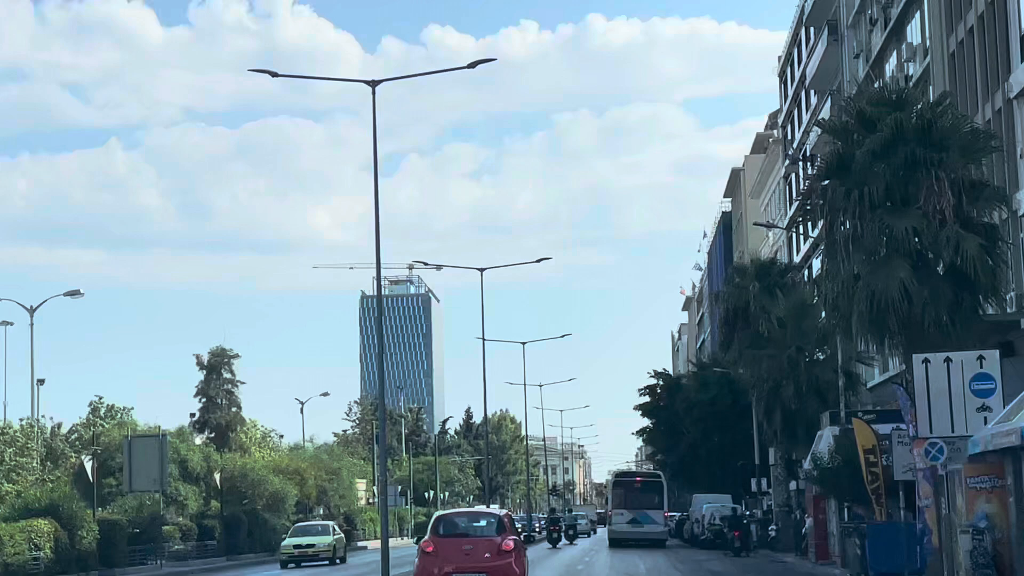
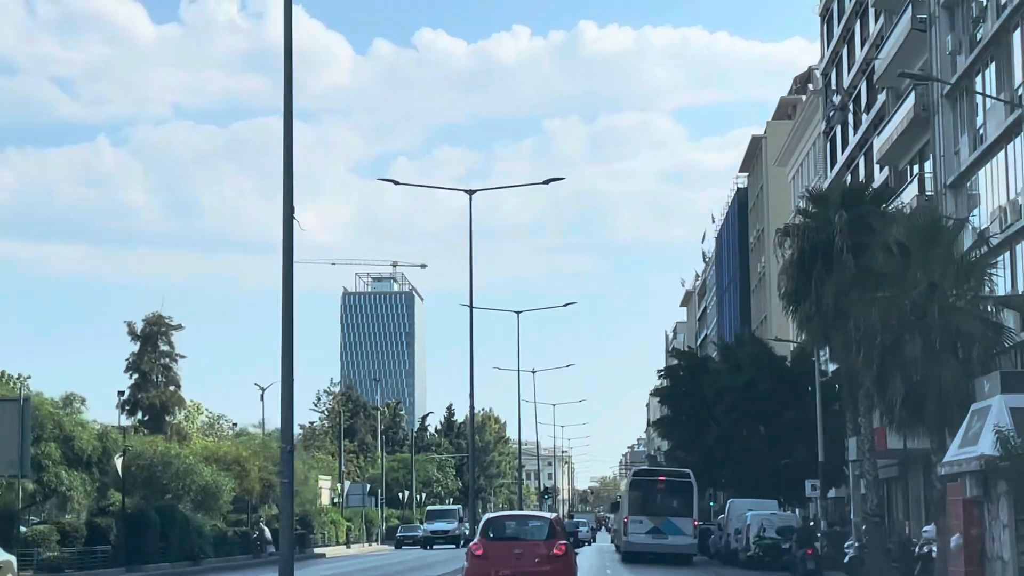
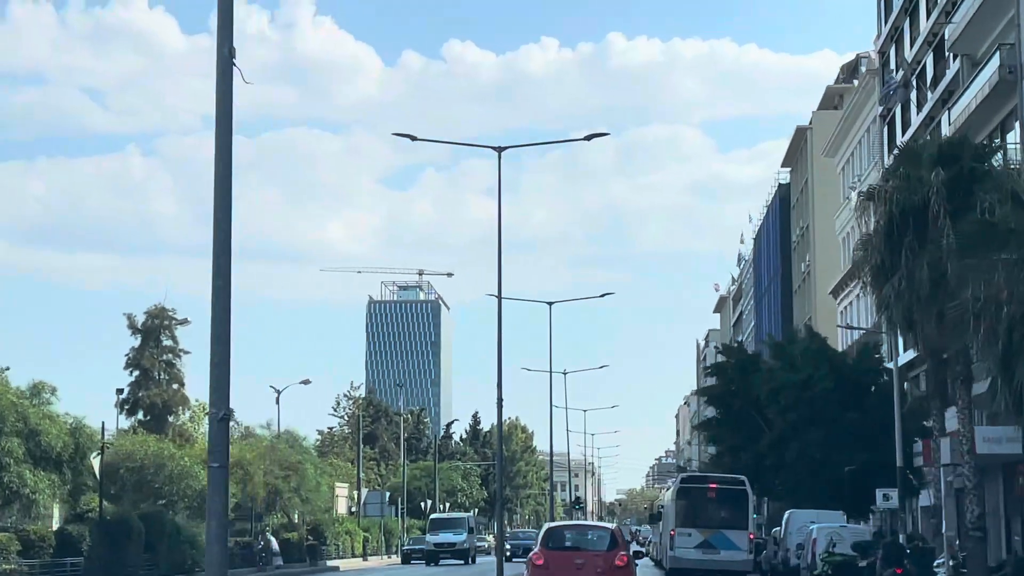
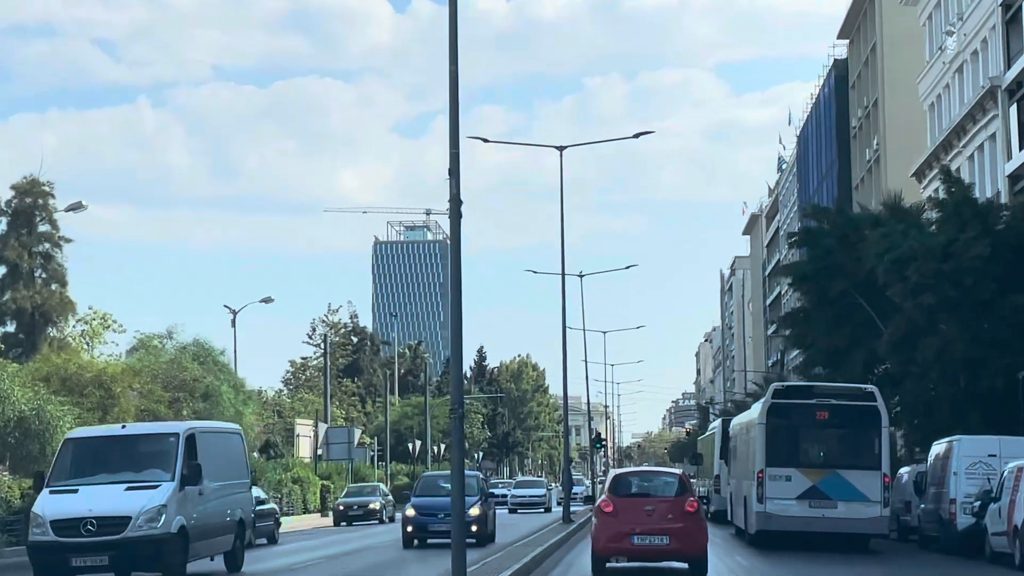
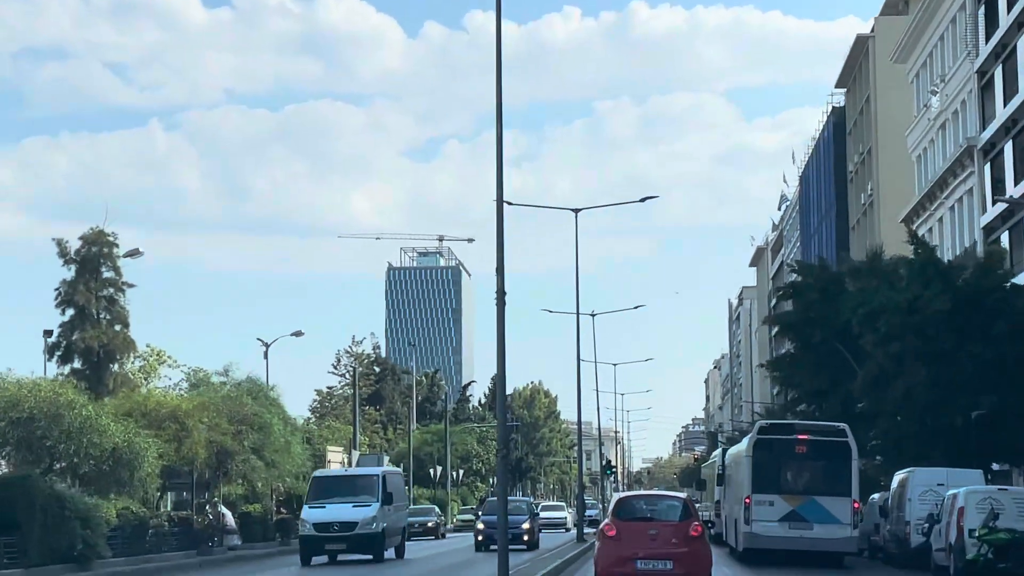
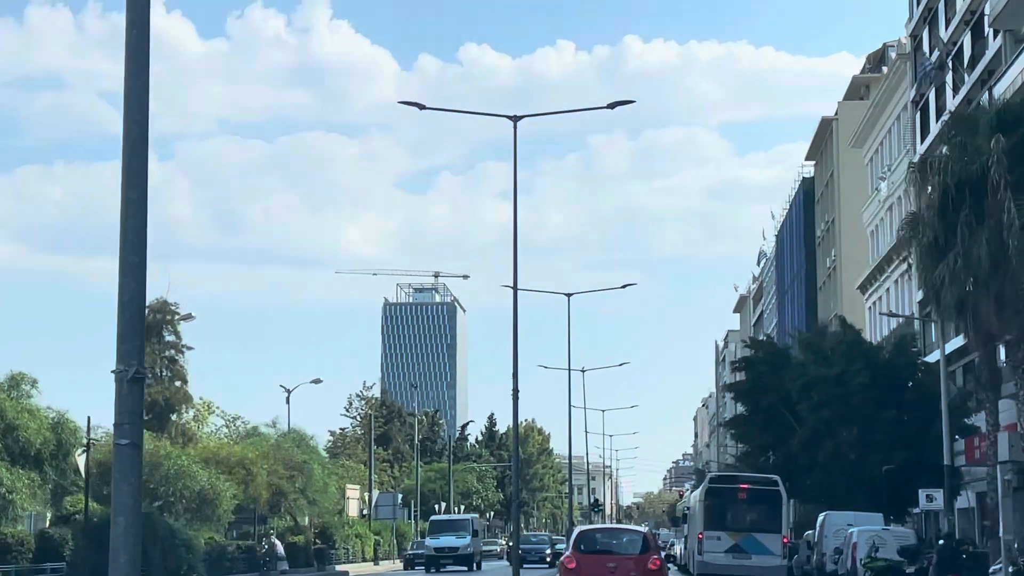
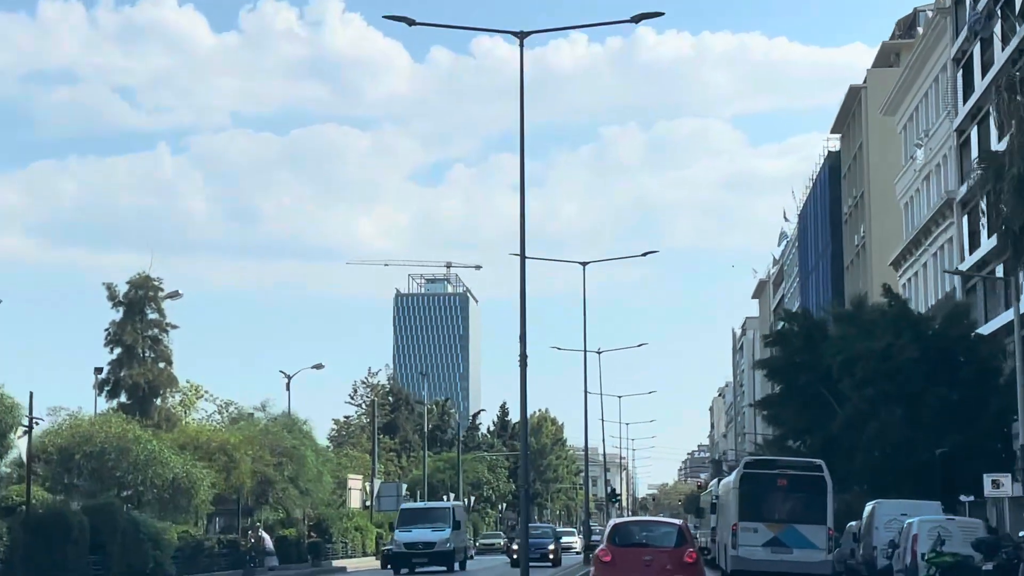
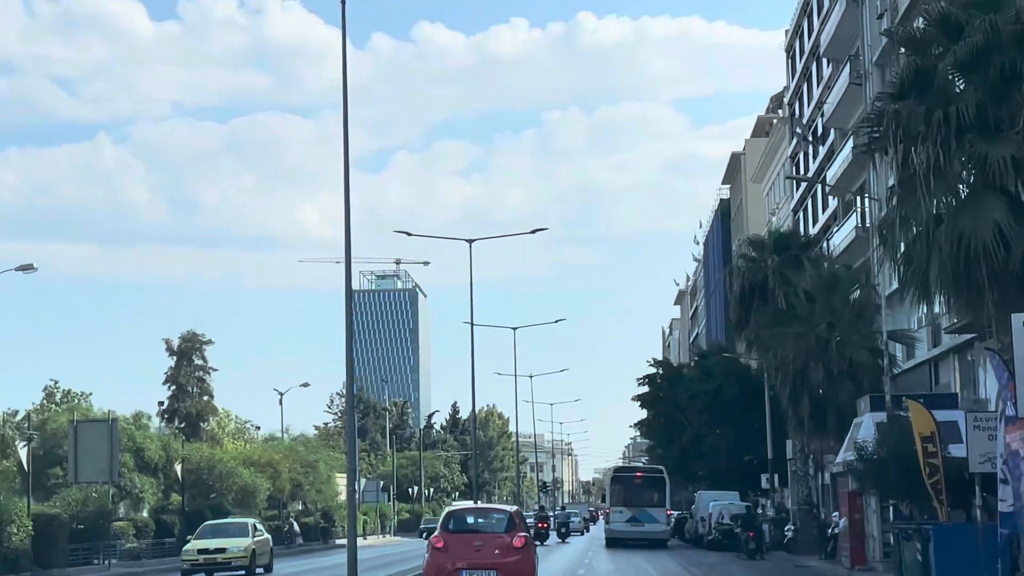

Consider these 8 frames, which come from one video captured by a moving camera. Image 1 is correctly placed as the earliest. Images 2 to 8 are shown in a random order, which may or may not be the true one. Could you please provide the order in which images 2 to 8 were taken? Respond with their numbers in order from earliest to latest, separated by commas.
8, 2, 3, 6, 7, 5, 4
